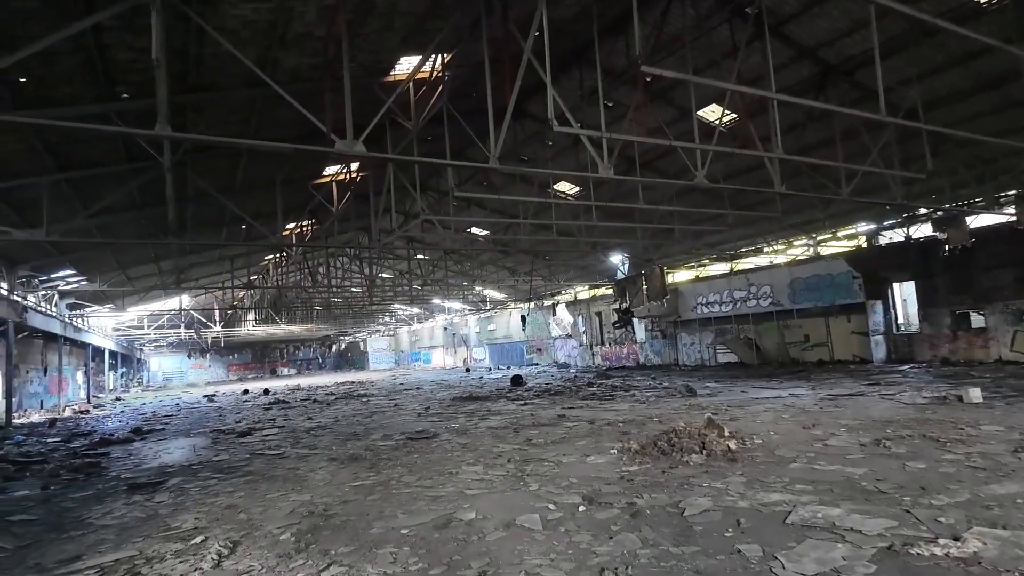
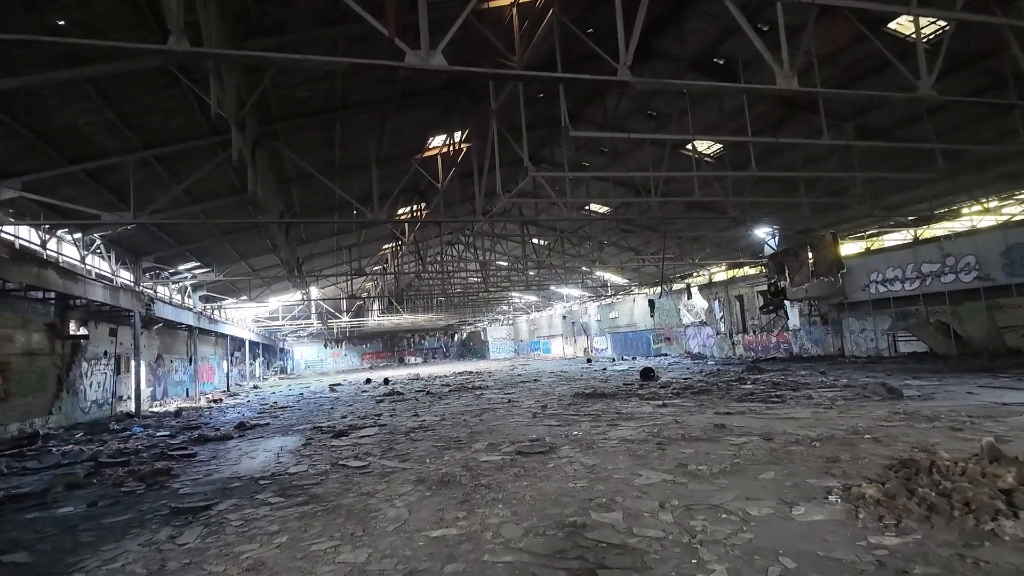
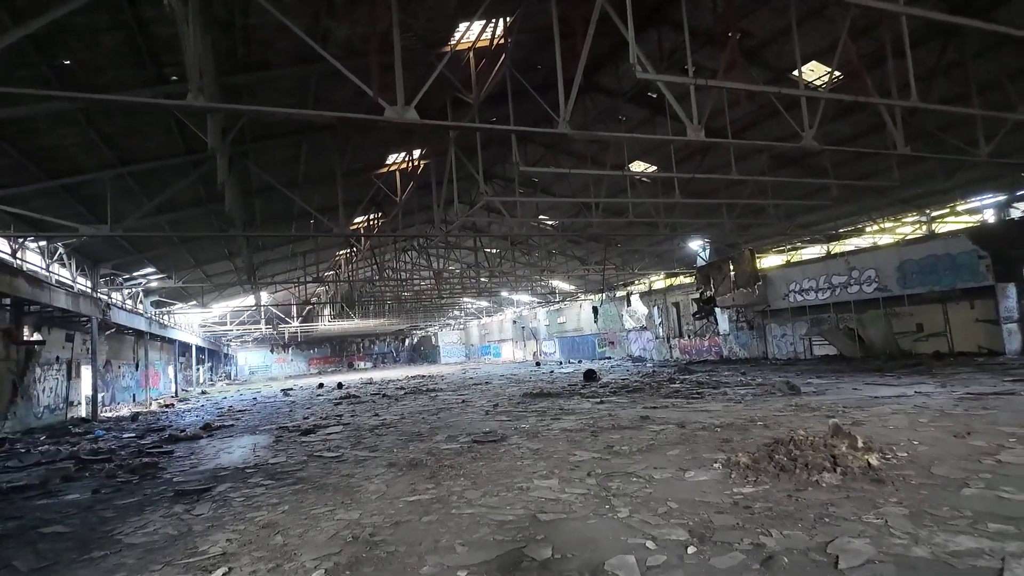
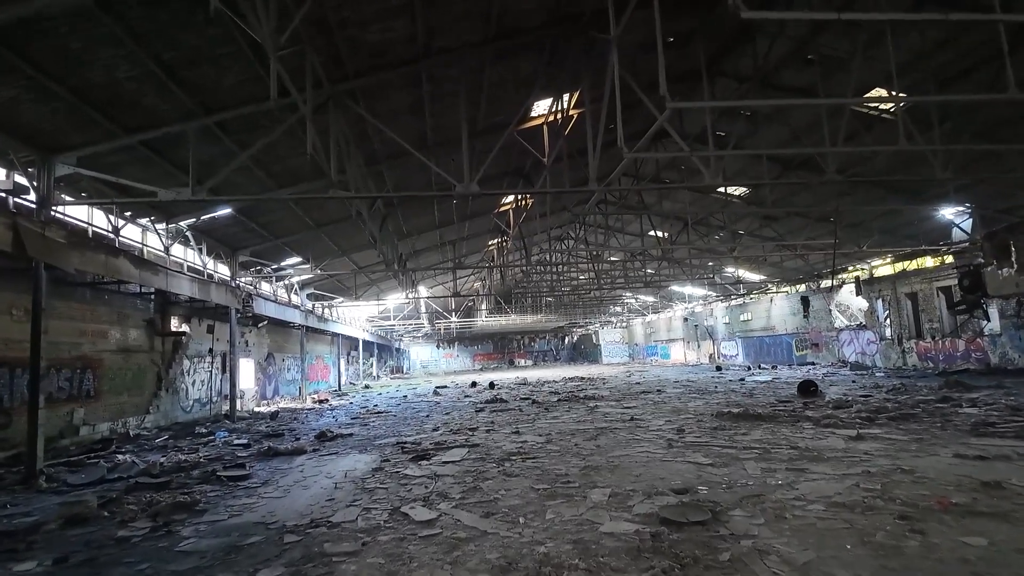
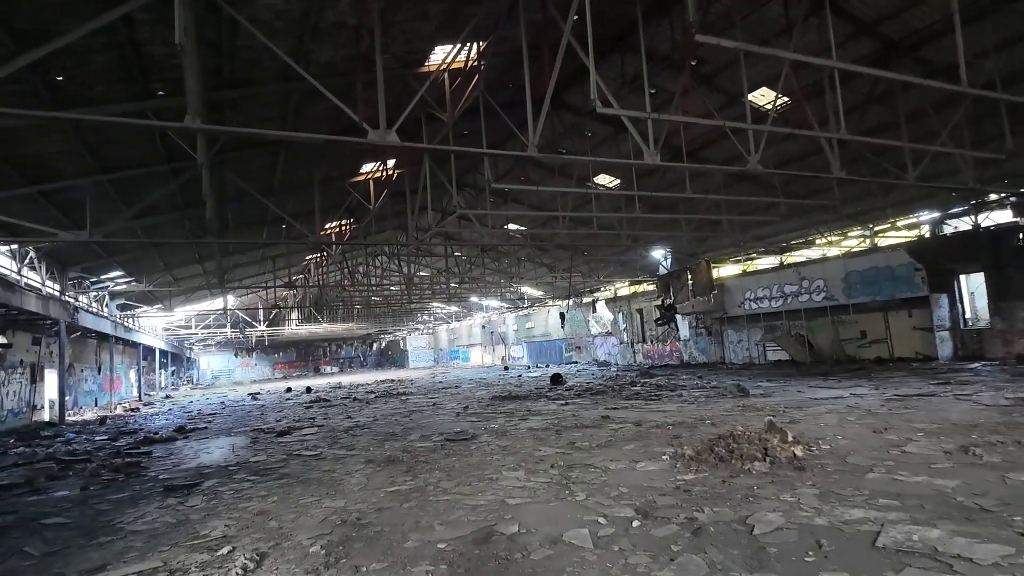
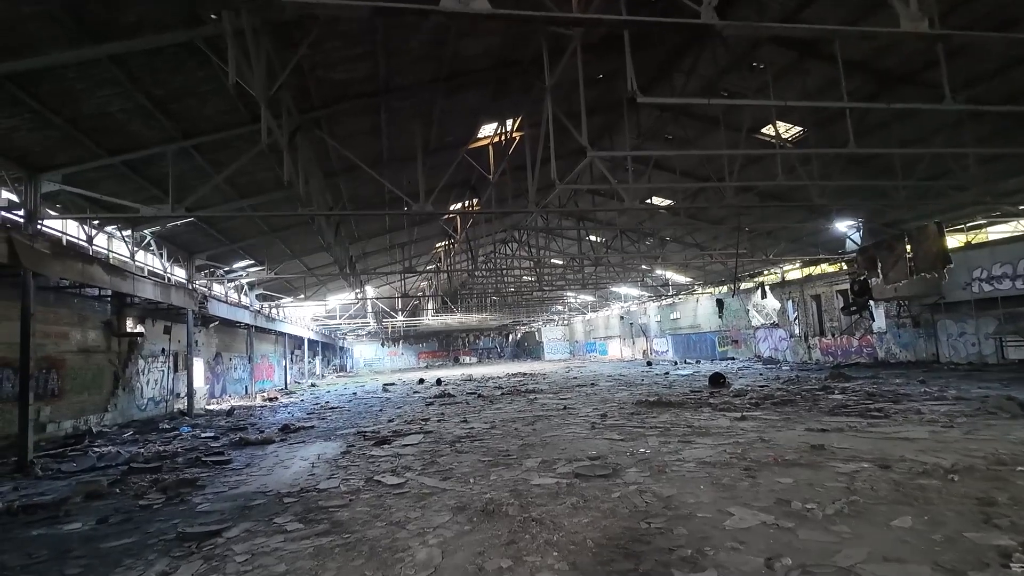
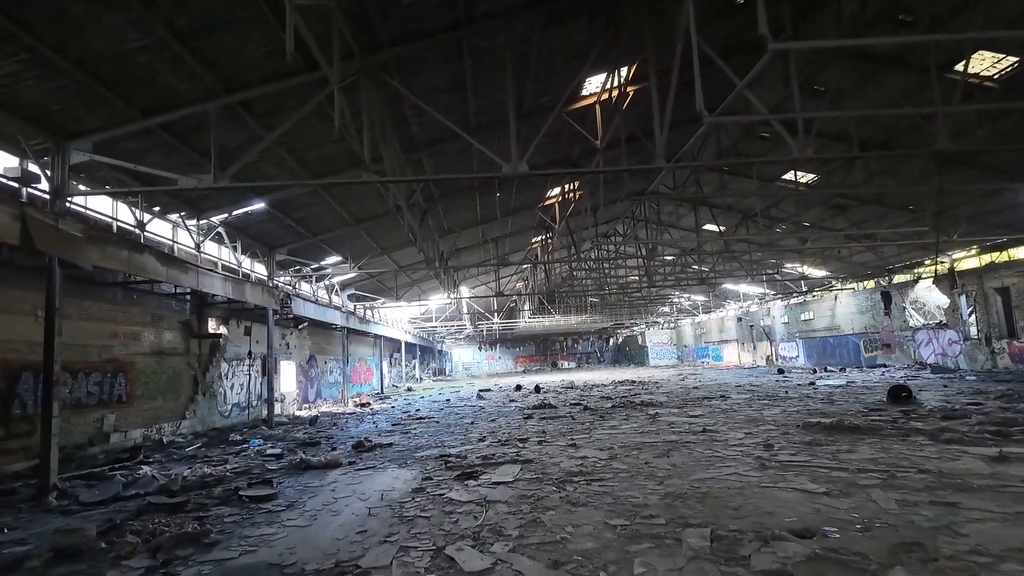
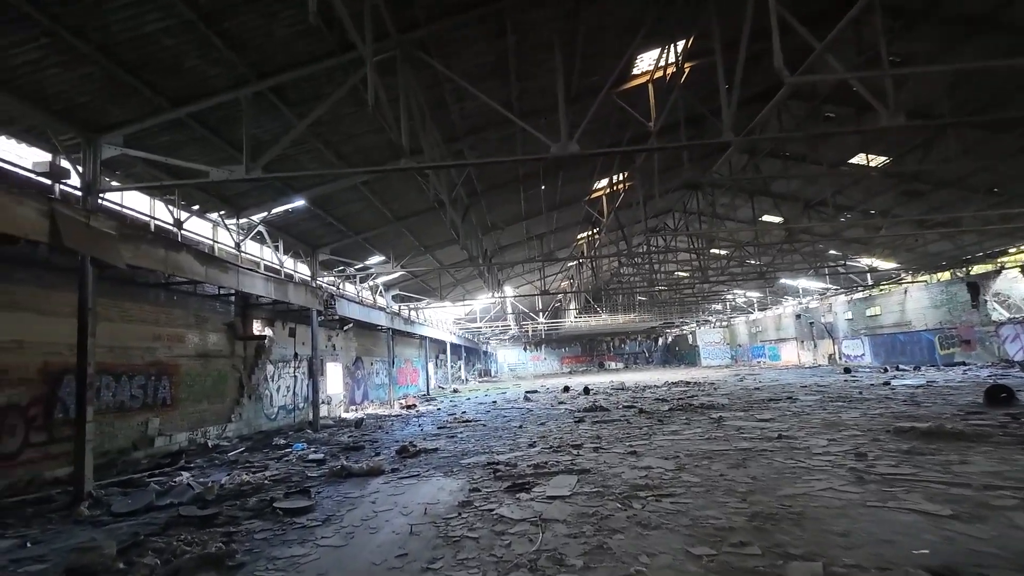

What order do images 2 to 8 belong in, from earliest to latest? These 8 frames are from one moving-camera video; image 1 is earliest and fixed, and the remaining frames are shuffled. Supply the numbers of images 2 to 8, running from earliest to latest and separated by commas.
5, 3, 2, 6, 4, 7, 8
